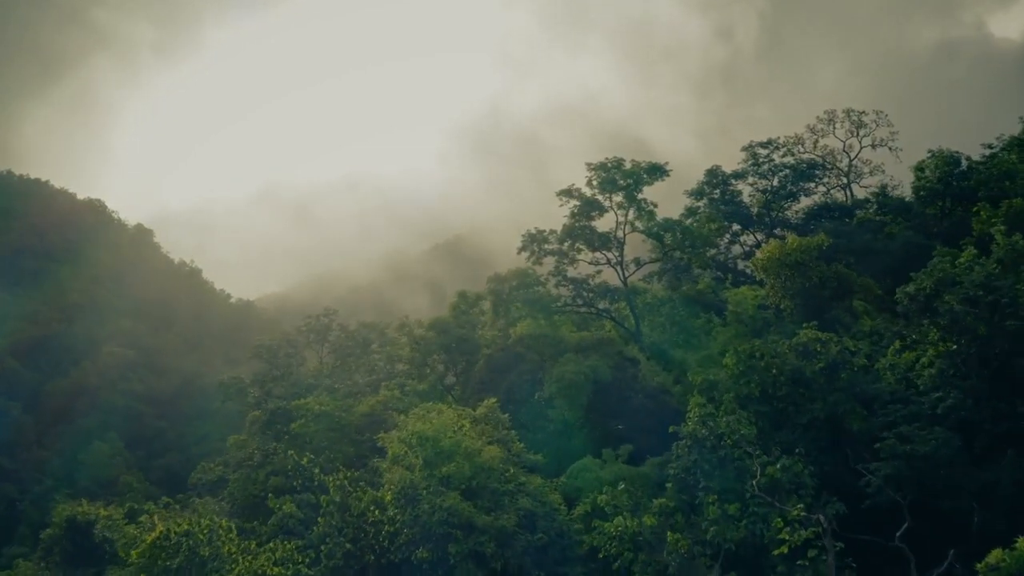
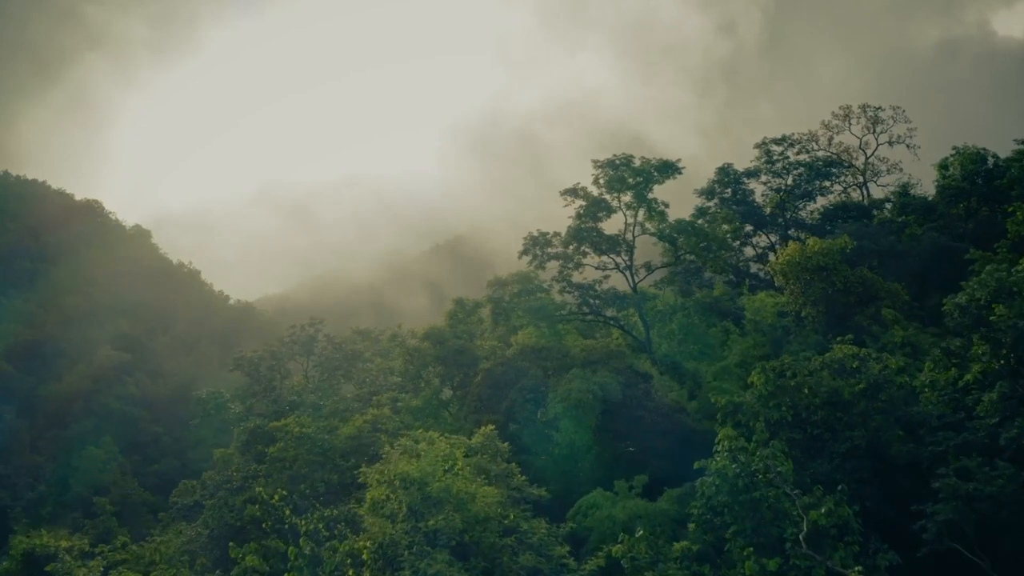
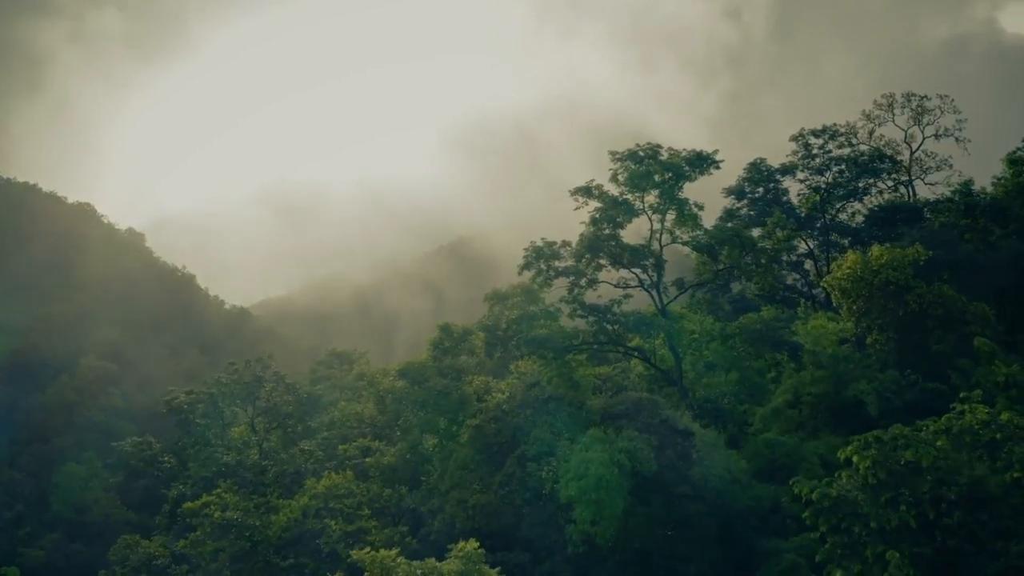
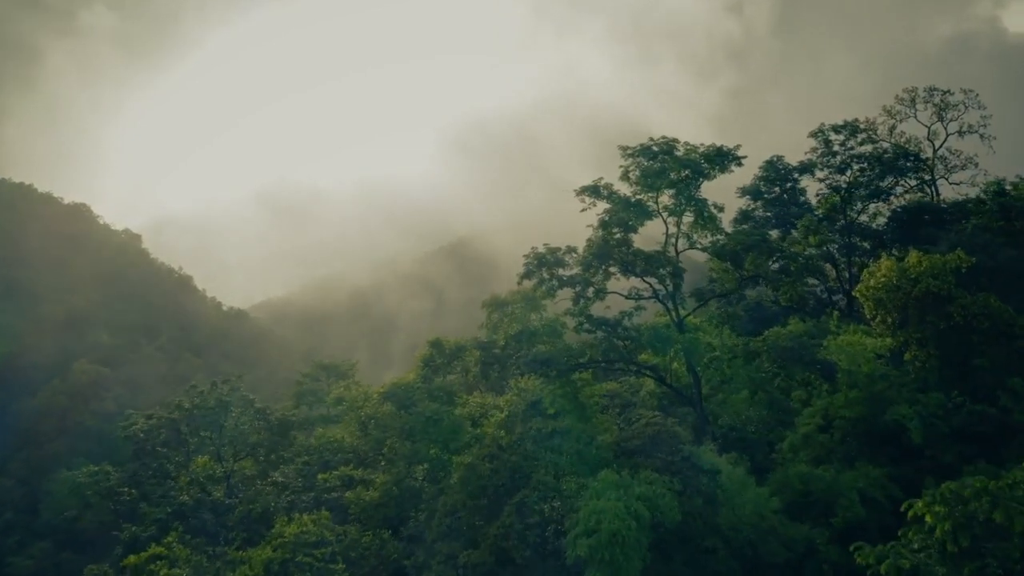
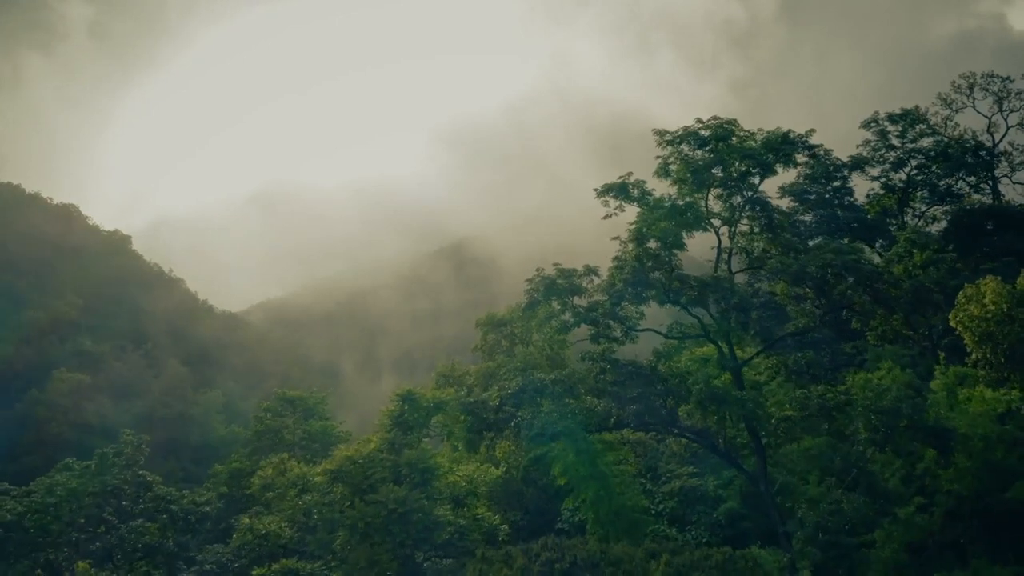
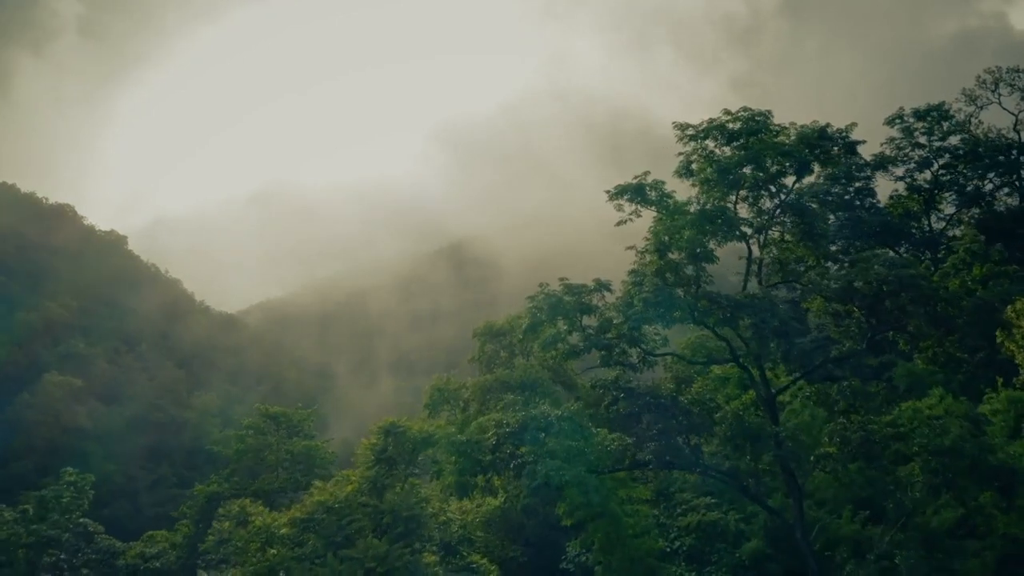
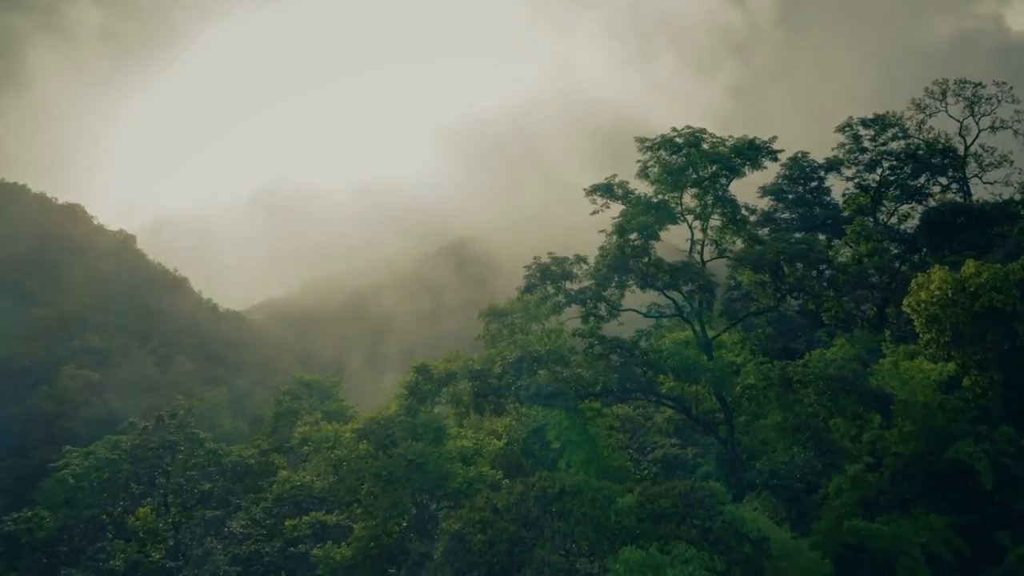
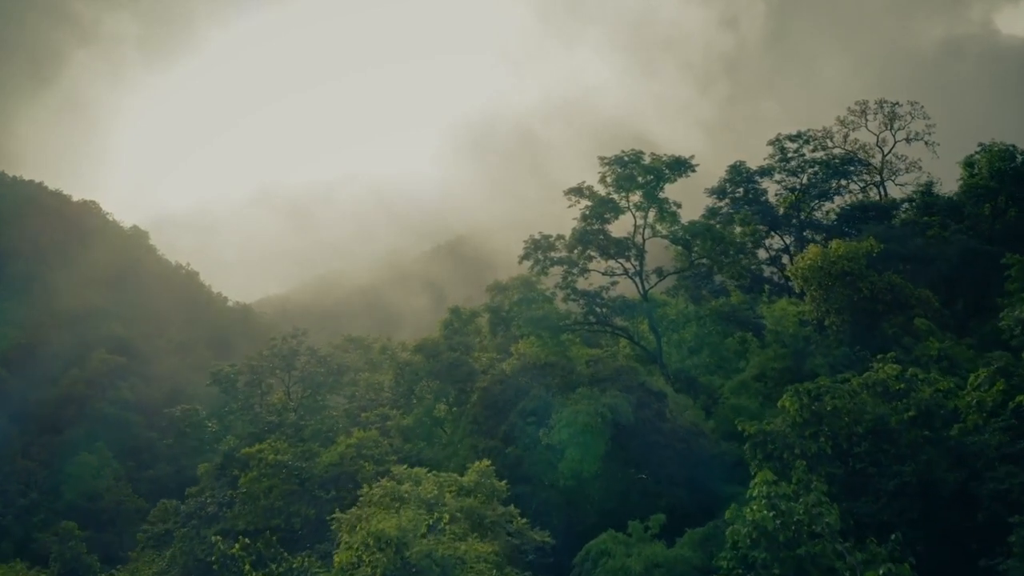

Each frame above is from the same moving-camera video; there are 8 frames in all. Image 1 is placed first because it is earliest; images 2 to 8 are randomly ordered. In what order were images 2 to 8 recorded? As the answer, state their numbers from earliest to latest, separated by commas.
2, 8, 3, 4, 7, 5, 6
